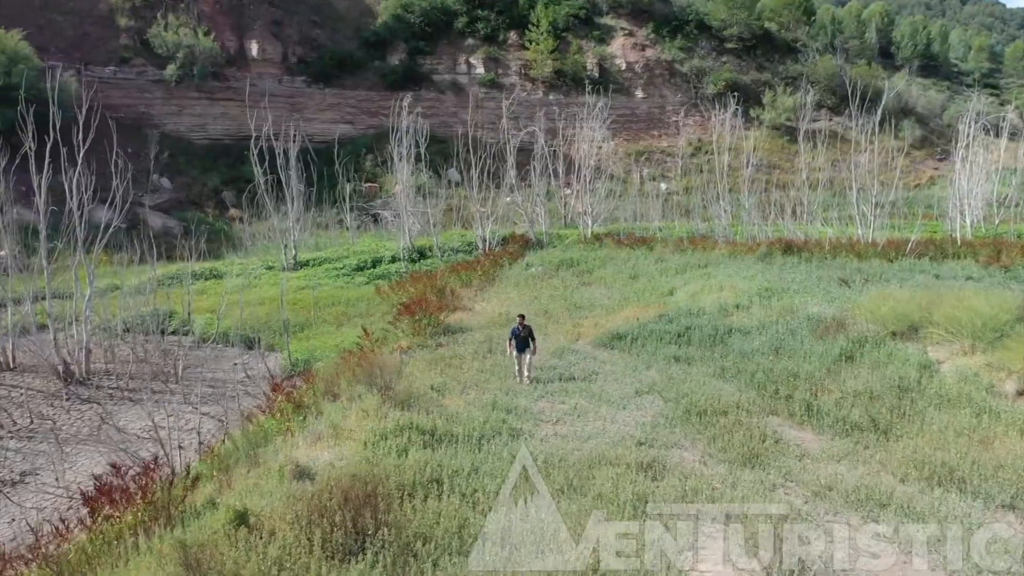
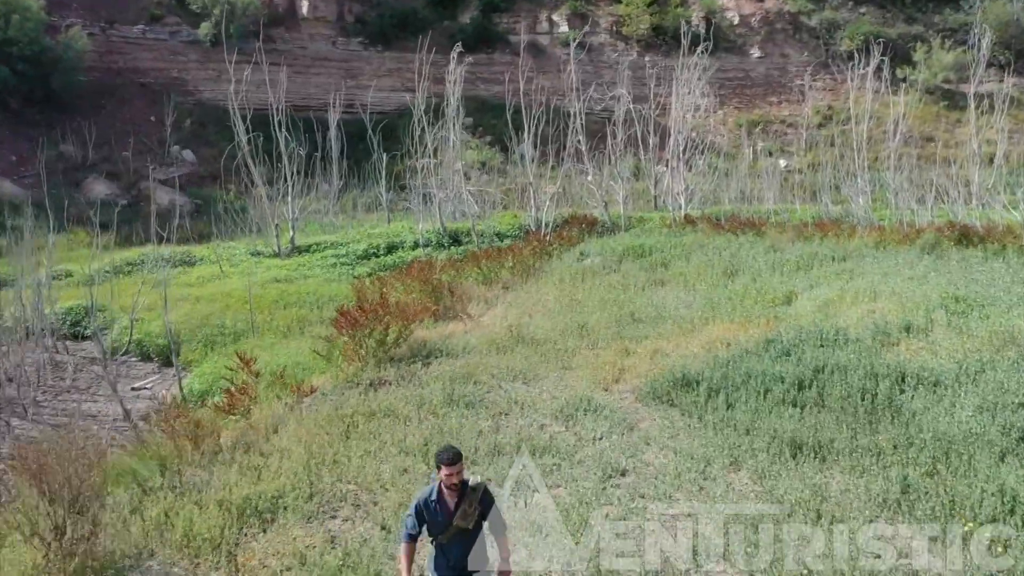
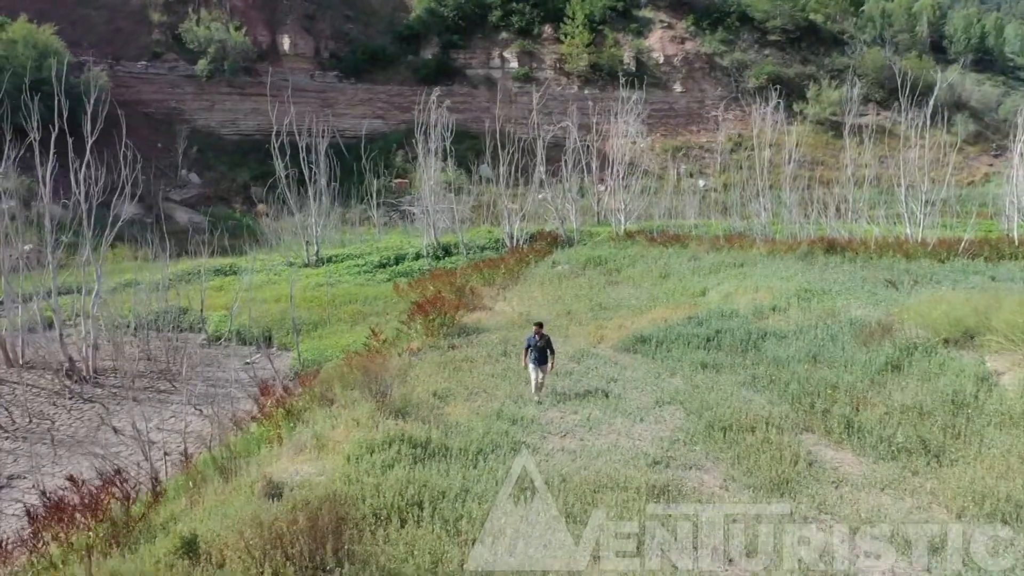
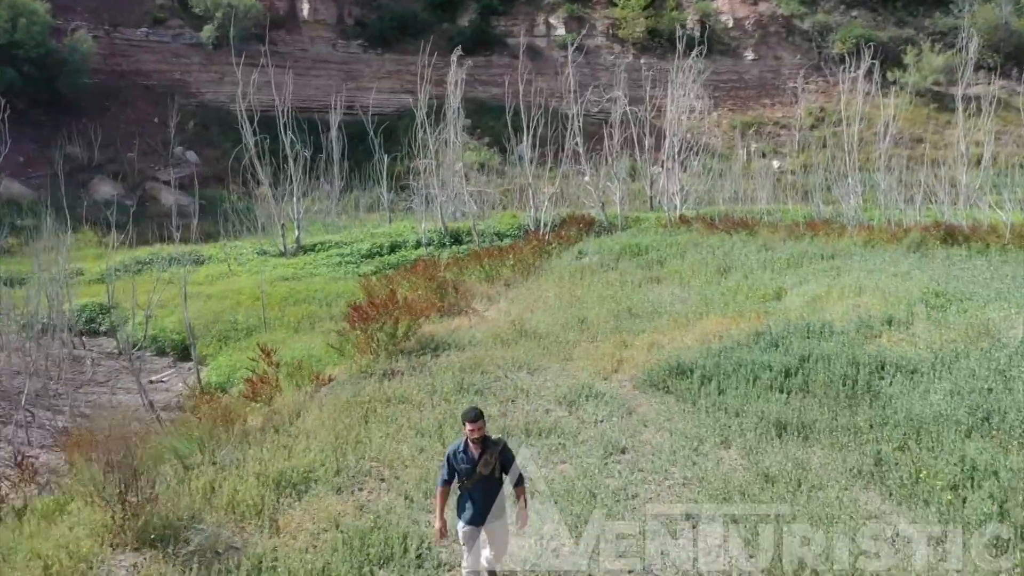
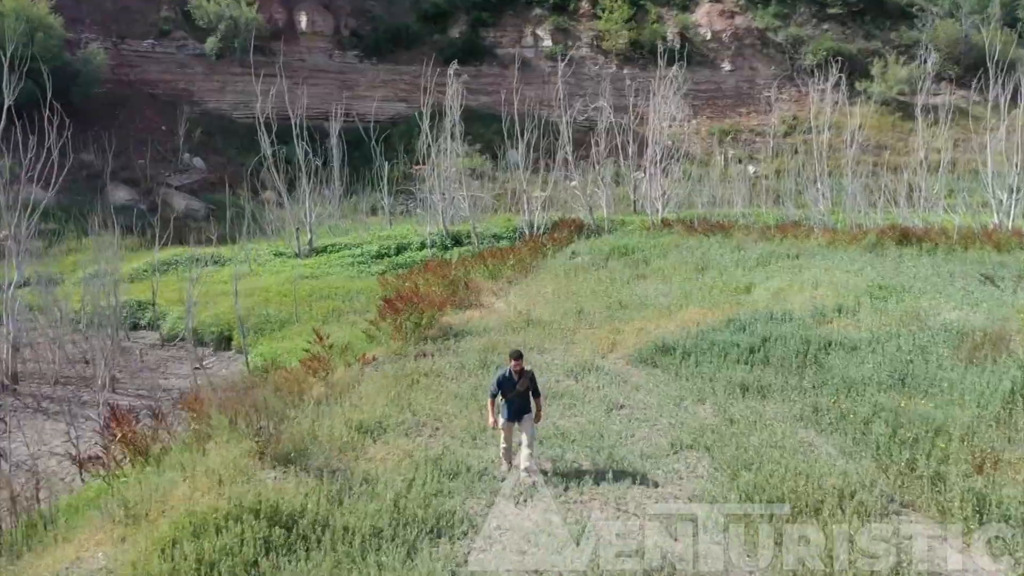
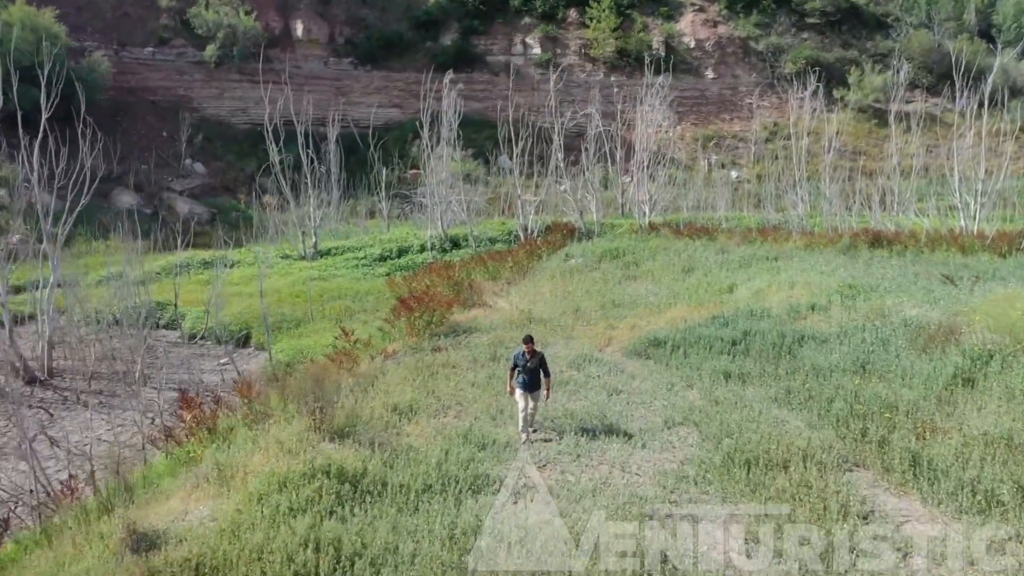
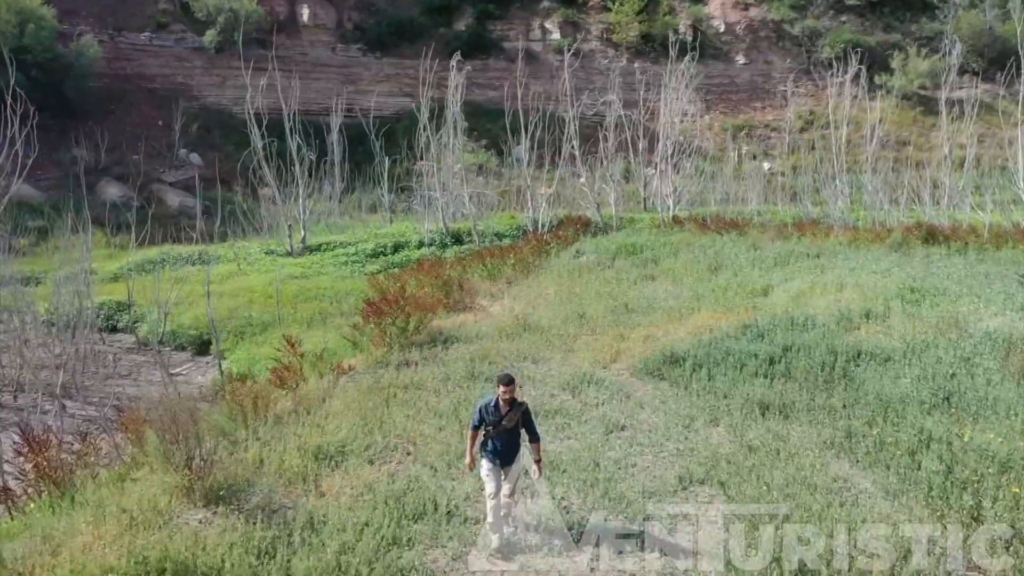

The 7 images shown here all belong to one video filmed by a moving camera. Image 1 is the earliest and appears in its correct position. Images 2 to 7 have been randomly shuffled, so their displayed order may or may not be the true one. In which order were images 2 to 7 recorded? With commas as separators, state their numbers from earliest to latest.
3, 6, 5, 7, 4, 2
